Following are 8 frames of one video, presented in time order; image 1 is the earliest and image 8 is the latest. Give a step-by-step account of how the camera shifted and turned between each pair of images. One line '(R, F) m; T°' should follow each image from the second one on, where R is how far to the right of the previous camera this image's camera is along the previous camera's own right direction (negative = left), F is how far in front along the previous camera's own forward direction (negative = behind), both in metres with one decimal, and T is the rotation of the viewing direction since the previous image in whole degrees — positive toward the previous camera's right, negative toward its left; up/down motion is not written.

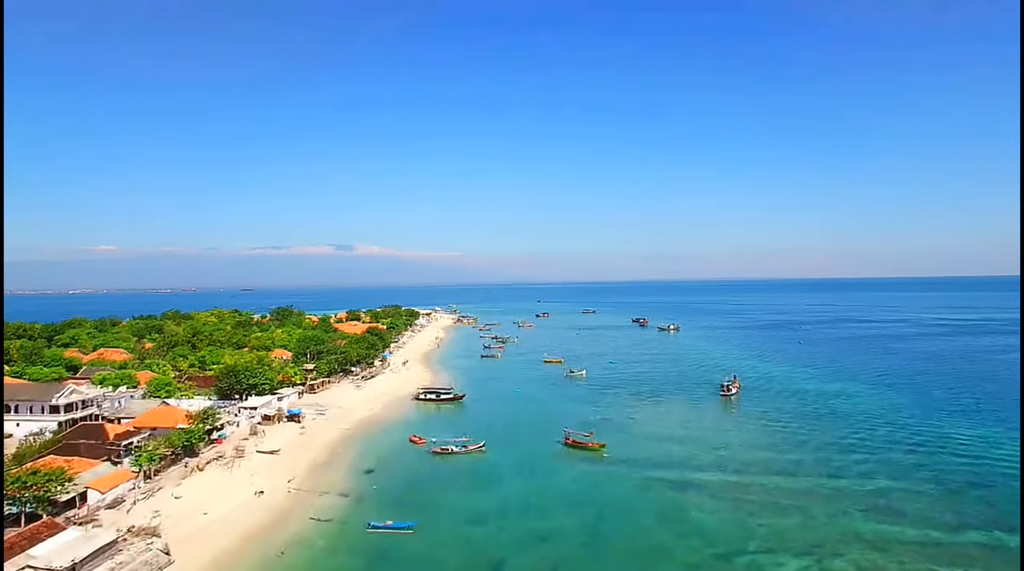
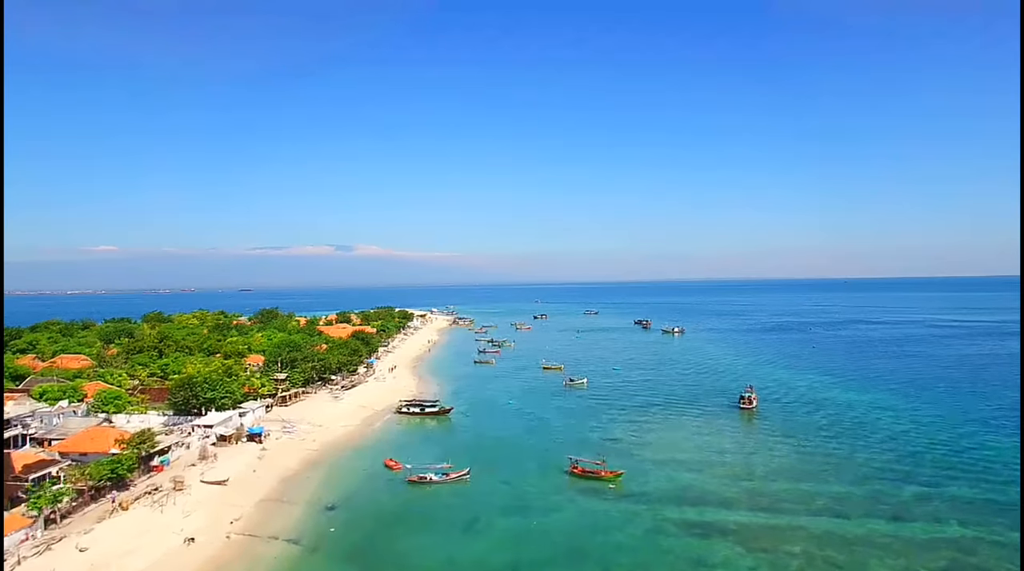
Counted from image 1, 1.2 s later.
(+0.5, +4.8) m; 0°
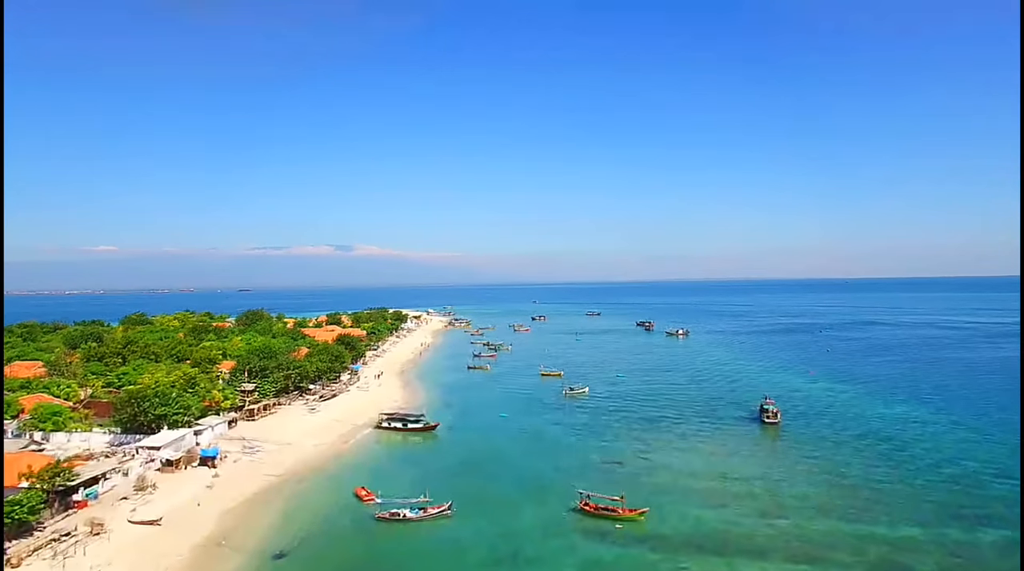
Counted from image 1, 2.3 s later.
(+0.4, +4.6) m; 0°
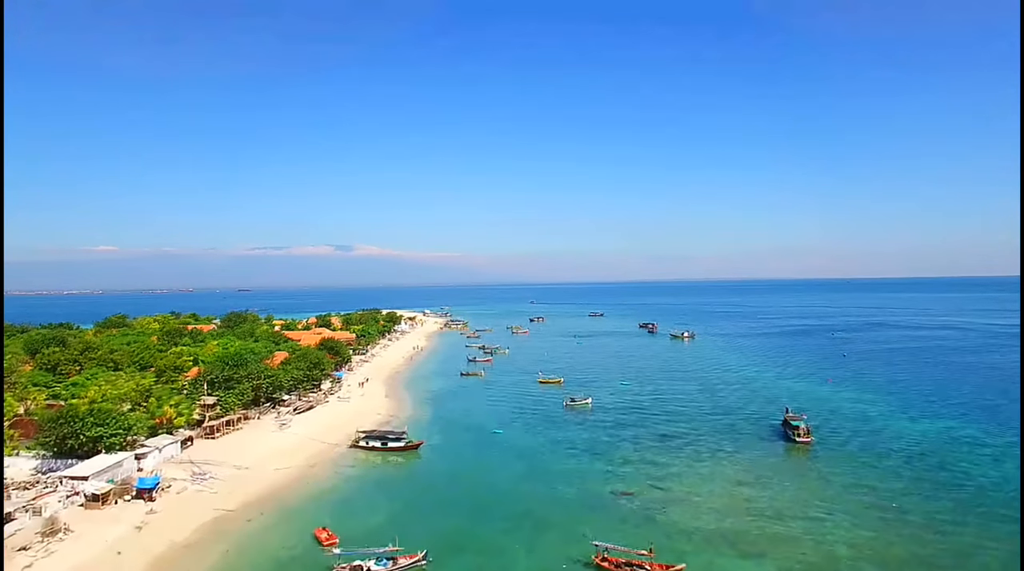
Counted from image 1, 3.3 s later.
(+0.4, +4.7) m; 0°
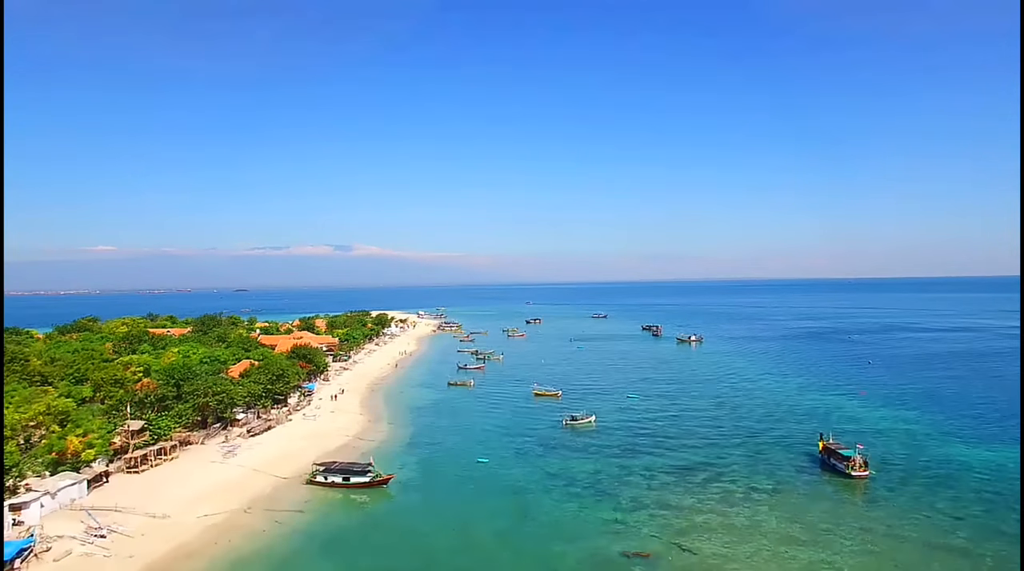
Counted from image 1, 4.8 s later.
(+0.6, +6.2) m; 0°
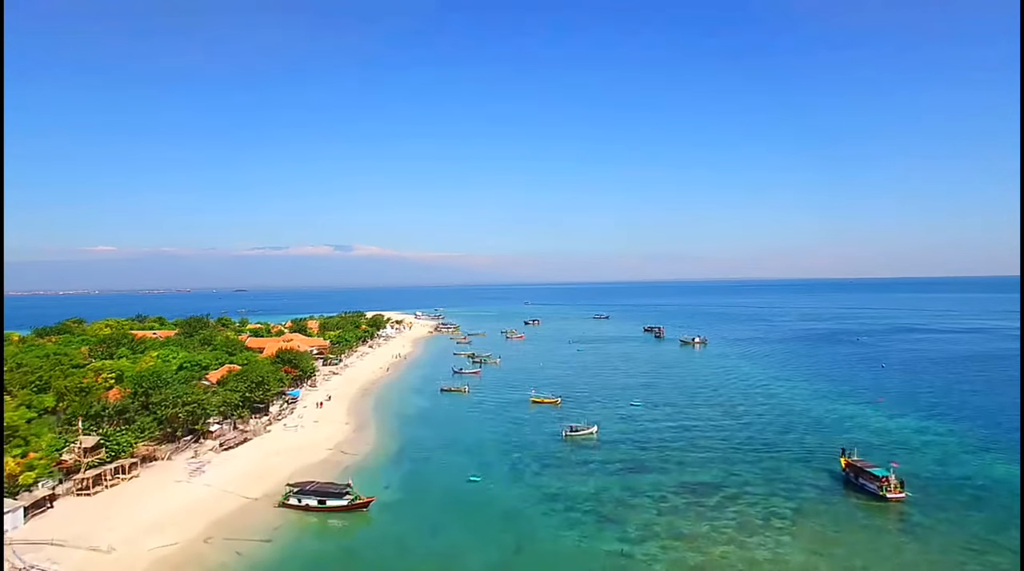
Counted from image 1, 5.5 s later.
(+0.3, +2.9) m; 0°
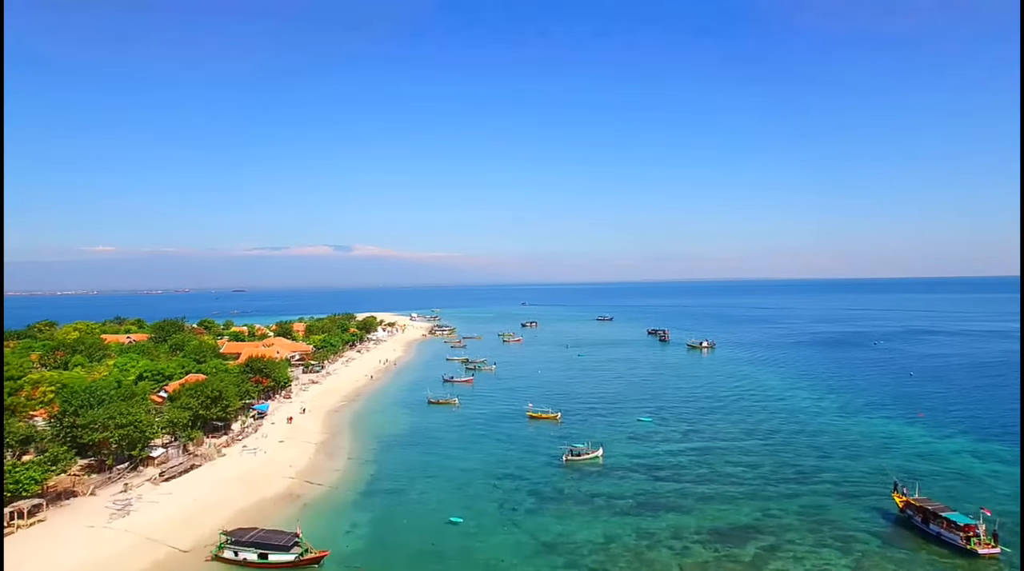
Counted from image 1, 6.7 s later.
(+0.4, +5.2) m; 0°
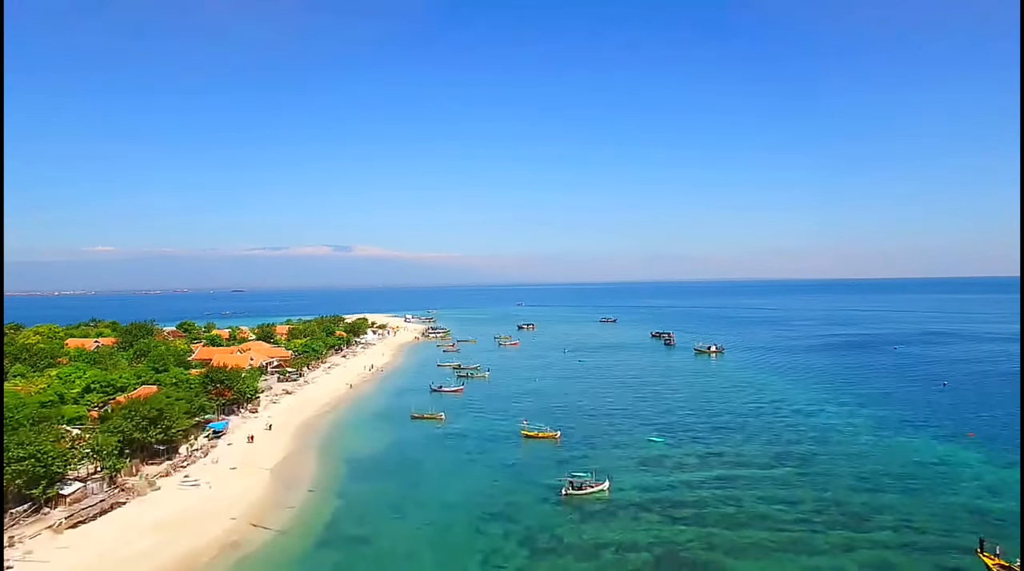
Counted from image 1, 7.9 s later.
(+0.5, +5.4) m; 0°
